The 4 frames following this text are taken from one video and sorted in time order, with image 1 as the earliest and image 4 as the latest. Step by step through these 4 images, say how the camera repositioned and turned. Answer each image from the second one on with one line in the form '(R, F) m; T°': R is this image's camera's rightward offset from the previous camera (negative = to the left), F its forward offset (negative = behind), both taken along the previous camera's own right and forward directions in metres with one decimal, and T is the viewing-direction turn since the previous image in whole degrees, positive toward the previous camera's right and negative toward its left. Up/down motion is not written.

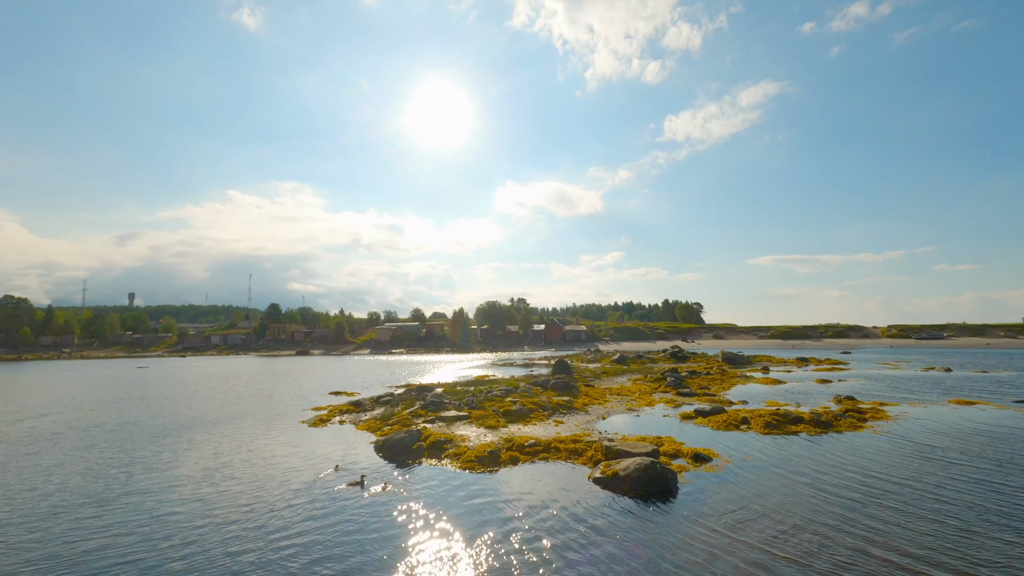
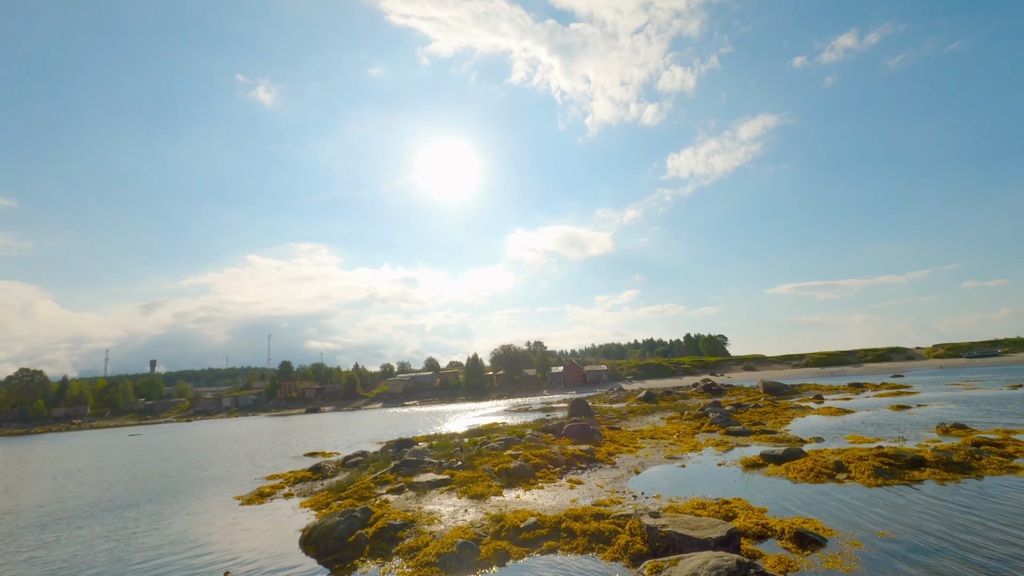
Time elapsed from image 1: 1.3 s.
(+1.5, +8.7) m; -2°
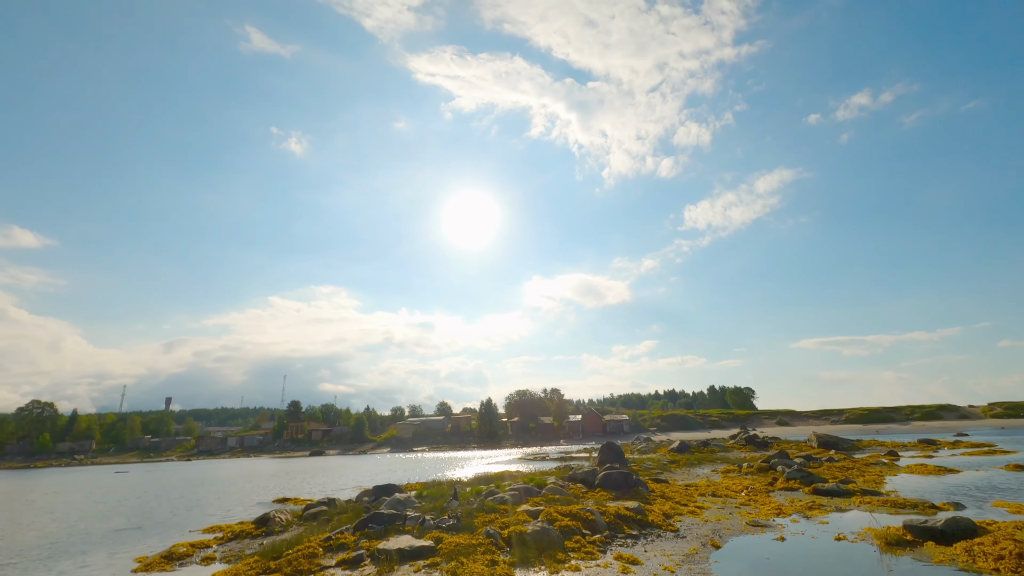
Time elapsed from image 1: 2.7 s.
(-0.2, +8.0) m; -2°
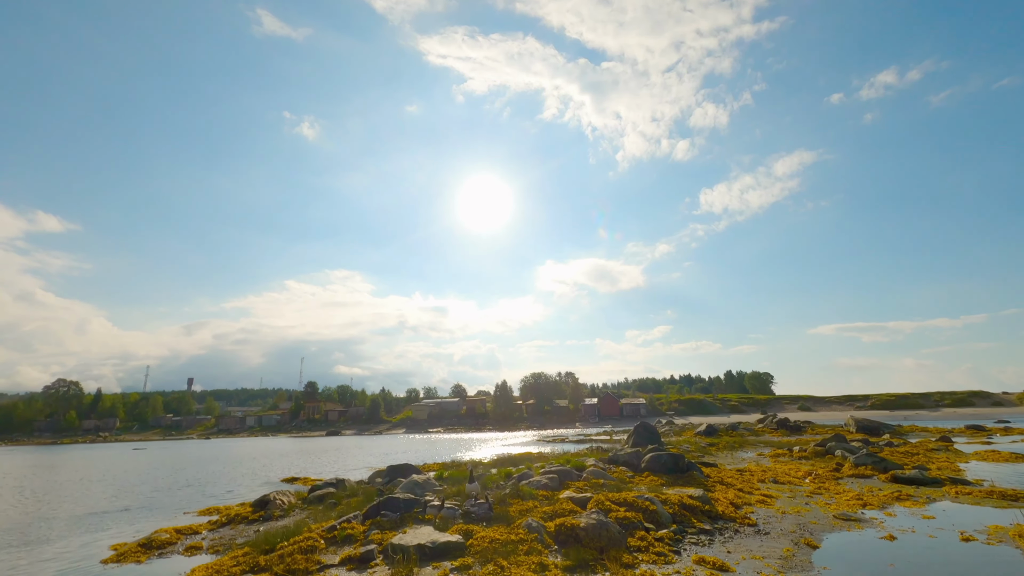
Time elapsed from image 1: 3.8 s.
(-1.1, +3.8) m; -2°
